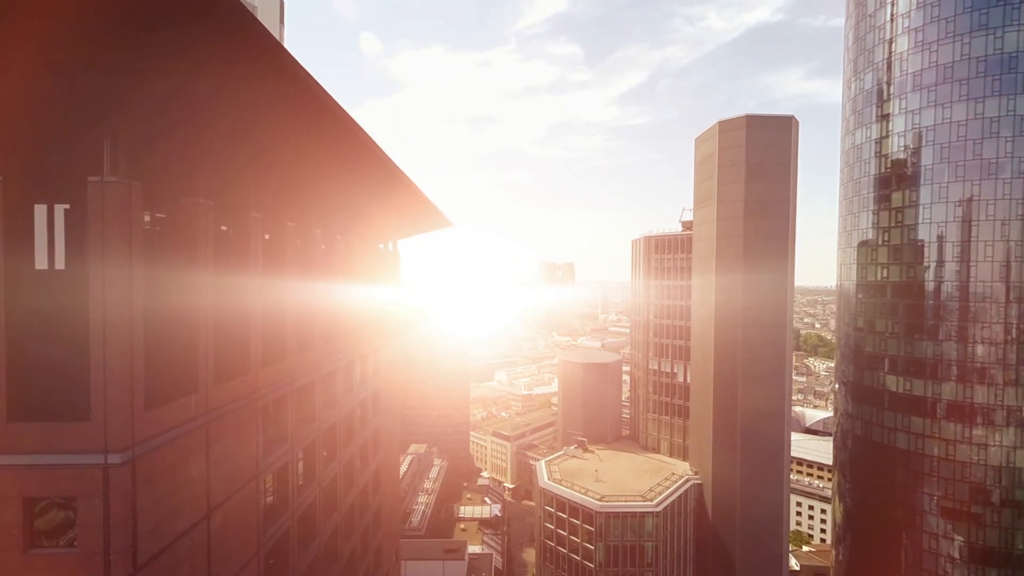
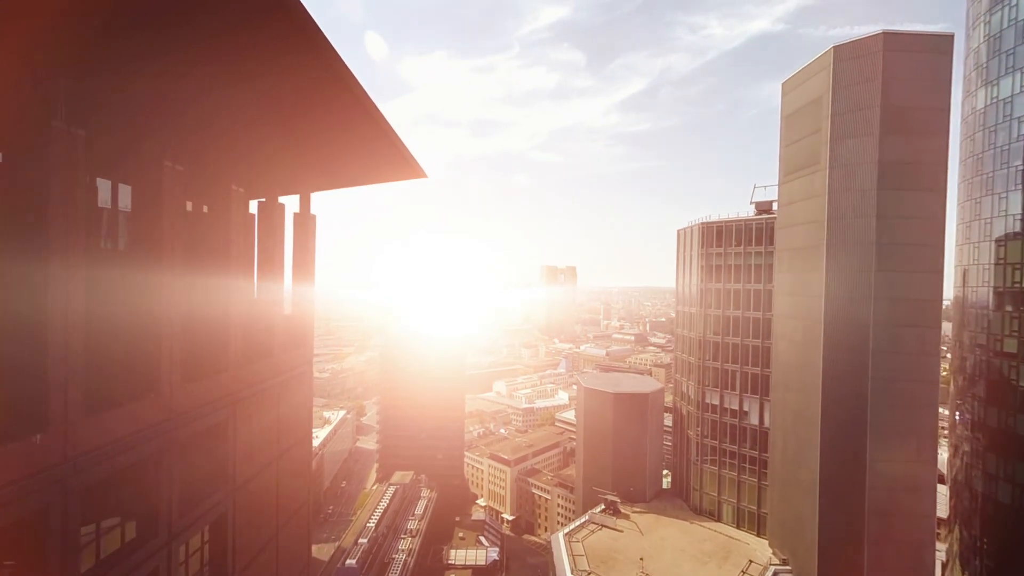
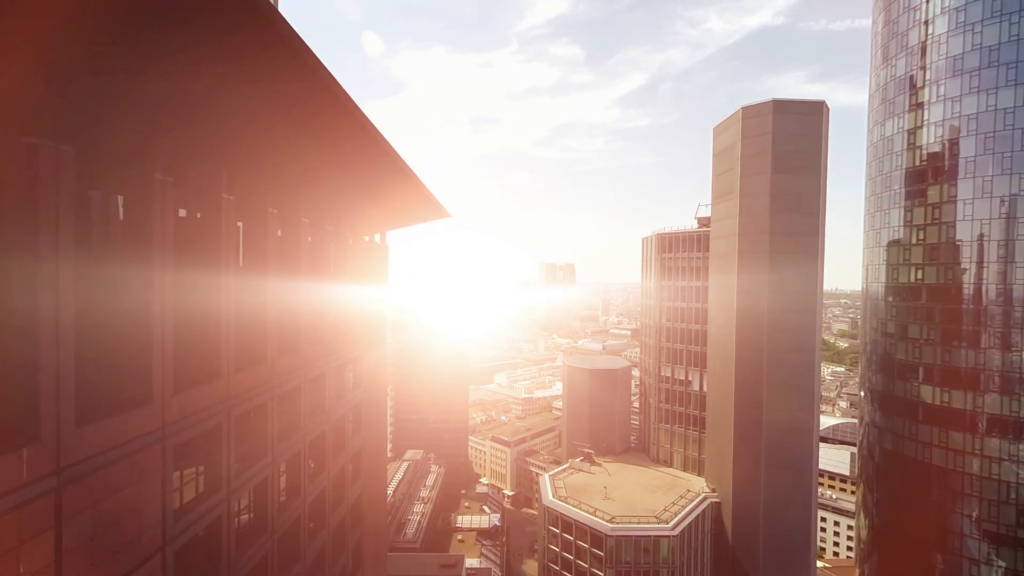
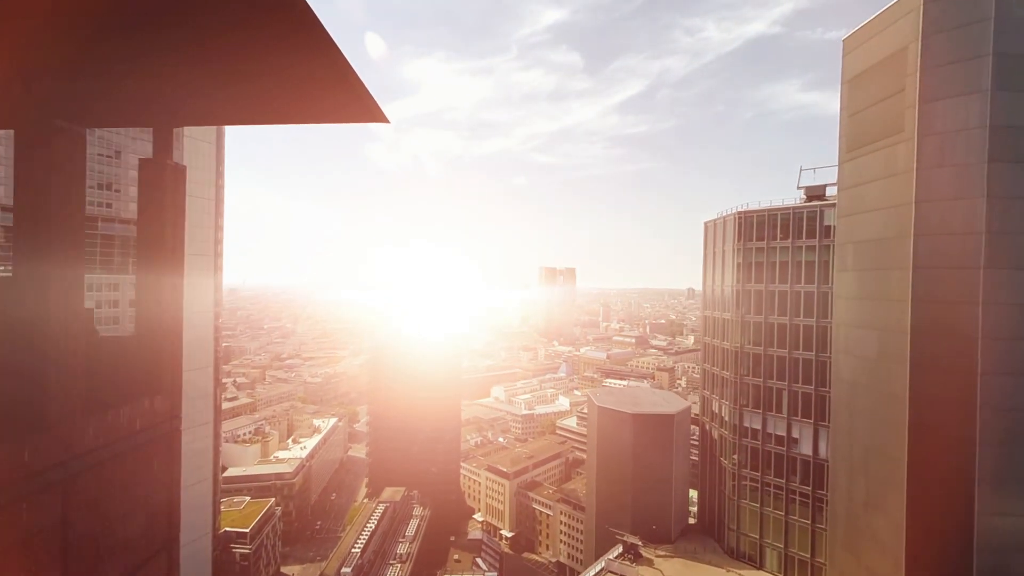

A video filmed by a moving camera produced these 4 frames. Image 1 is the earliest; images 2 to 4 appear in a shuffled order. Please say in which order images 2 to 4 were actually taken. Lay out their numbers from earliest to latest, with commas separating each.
3, 2, 4
